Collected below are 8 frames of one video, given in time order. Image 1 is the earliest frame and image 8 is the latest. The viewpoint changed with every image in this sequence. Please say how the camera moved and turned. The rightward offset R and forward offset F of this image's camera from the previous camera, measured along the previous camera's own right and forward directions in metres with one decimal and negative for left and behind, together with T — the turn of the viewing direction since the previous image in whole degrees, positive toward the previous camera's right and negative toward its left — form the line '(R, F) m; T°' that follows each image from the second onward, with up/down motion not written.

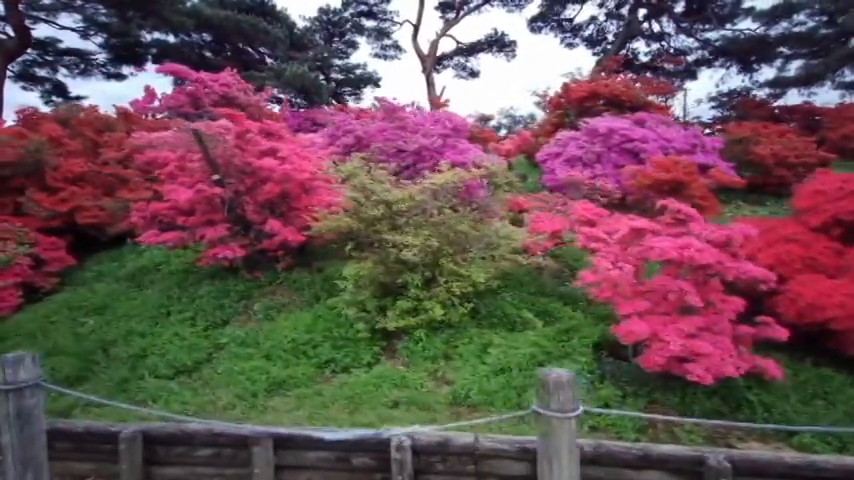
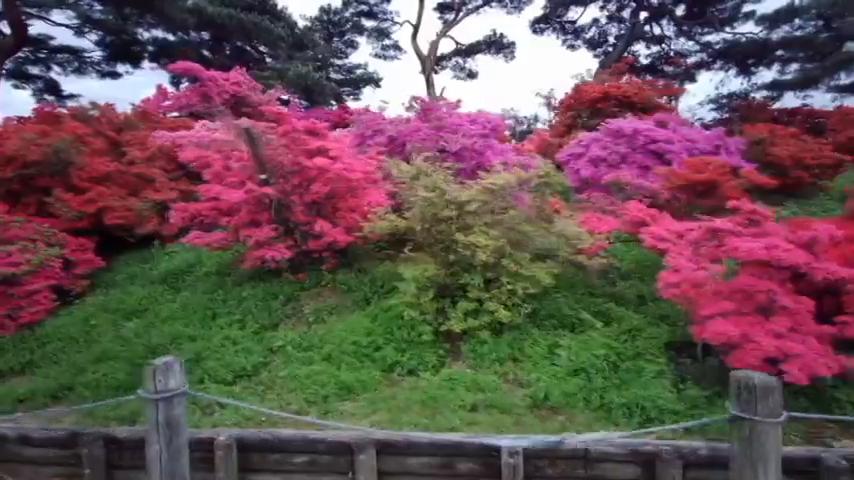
(-1.0, +0.1) m; +1°
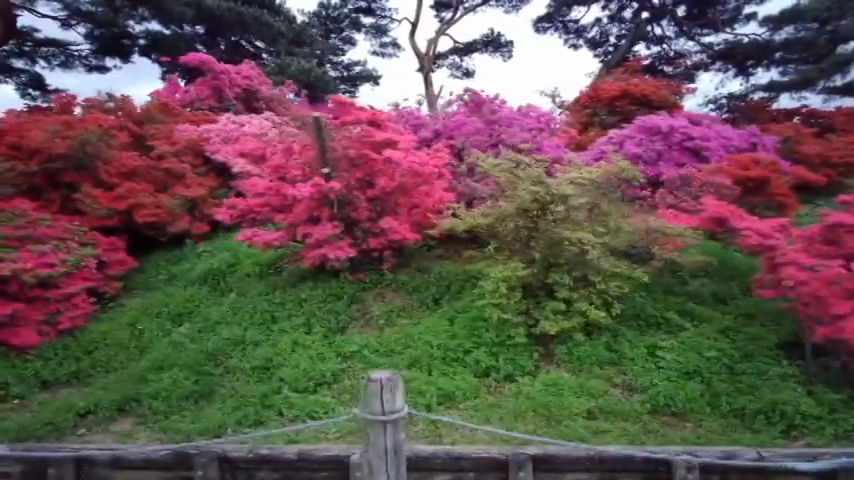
(-1.3, +0.4) m; +2°
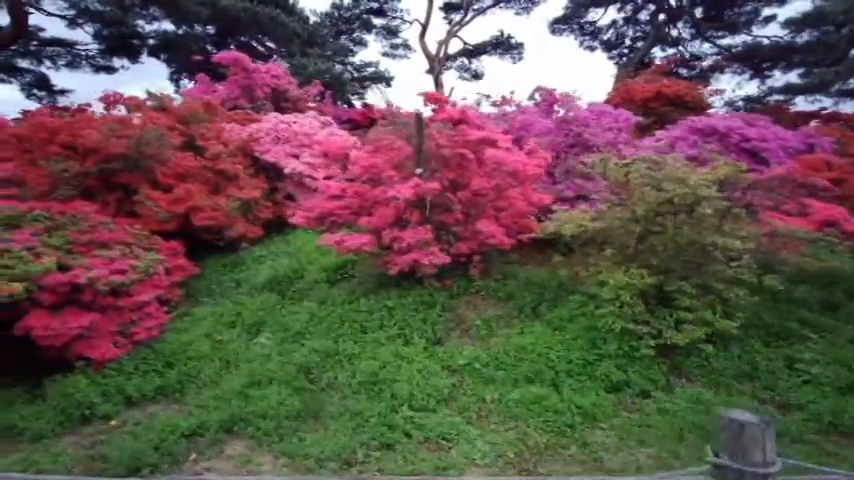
(-1.4, +0.4) m; +1°
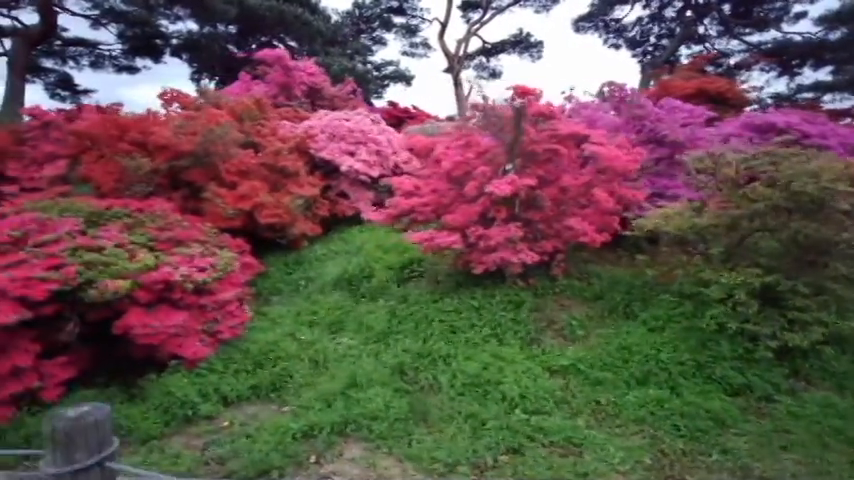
(-1.1, +0.1) m; -1°
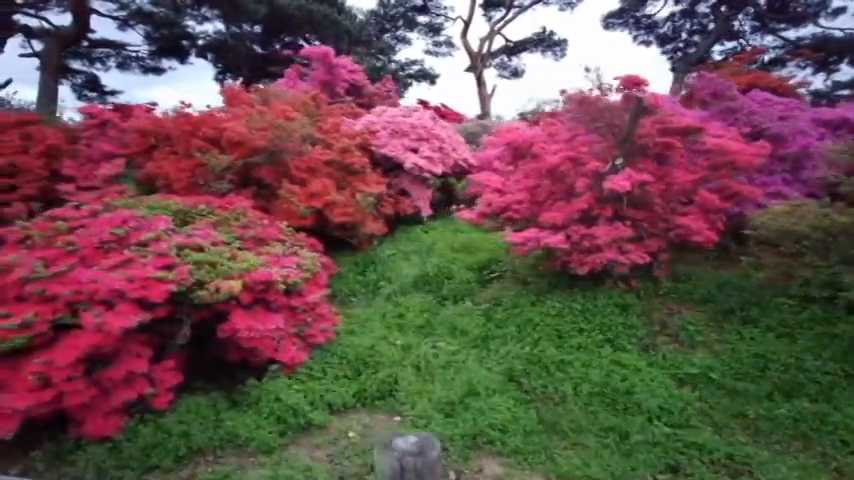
(-1.2, +0.3) m; -1°
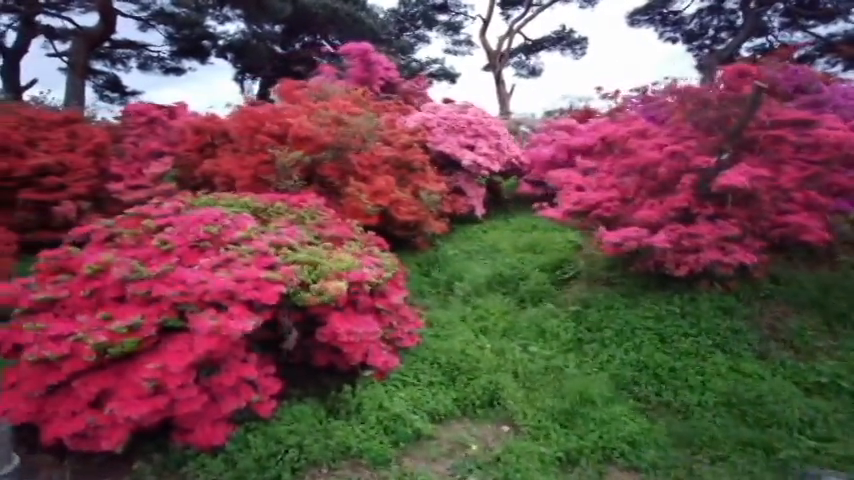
(-1.0, +0.3) m; -1°
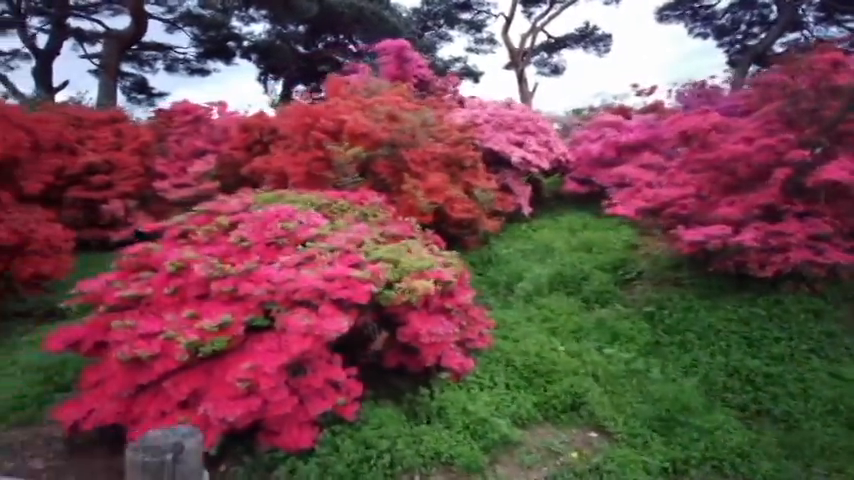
(-0.7, +0.2) m; -2°
